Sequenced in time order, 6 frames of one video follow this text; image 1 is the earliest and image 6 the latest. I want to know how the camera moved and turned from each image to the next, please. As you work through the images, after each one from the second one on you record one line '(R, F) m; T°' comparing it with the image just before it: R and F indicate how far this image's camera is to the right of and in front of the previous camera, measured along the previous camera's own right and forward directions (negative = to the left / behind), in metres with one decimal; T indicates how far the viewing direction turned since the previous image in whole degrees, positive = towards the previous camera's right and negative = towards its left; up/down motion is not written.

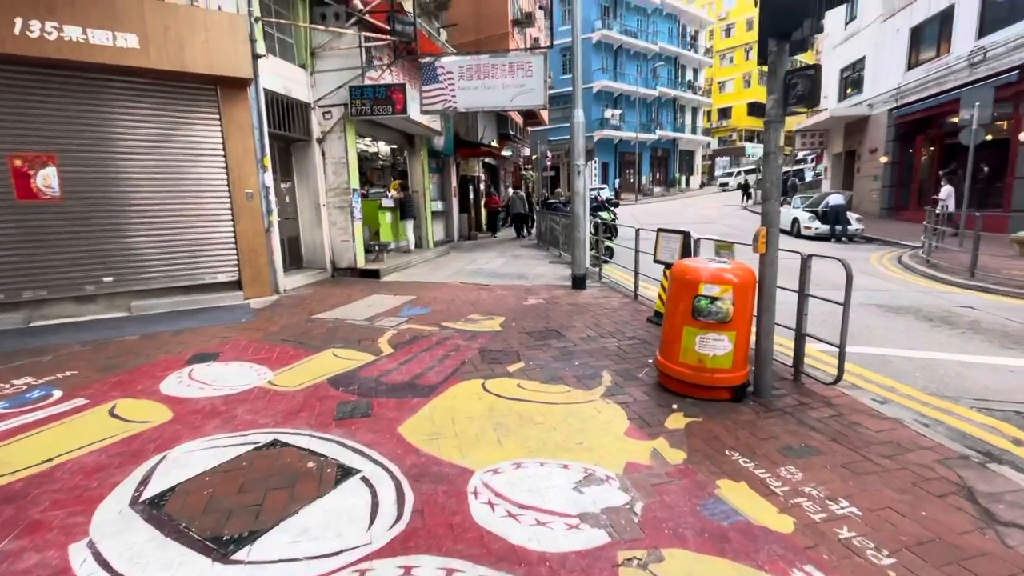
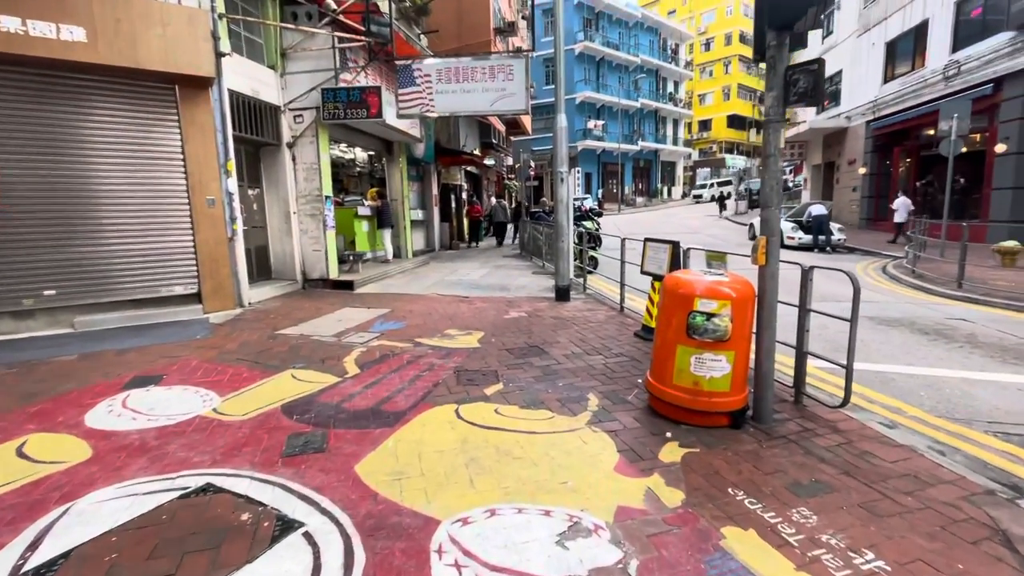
(+0.1, +0.4) m; +2°
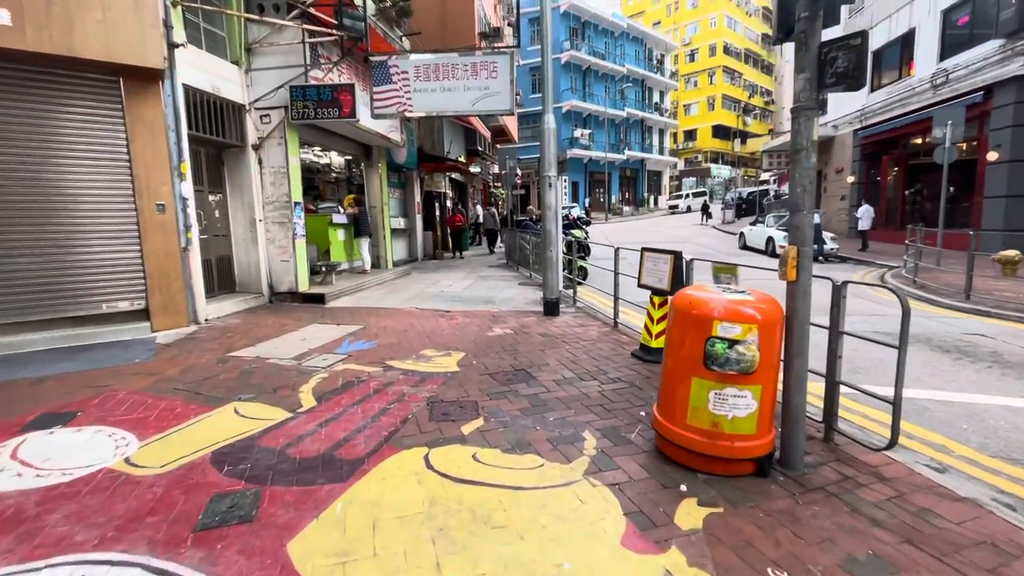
(0.0, +0.7) m; +2°
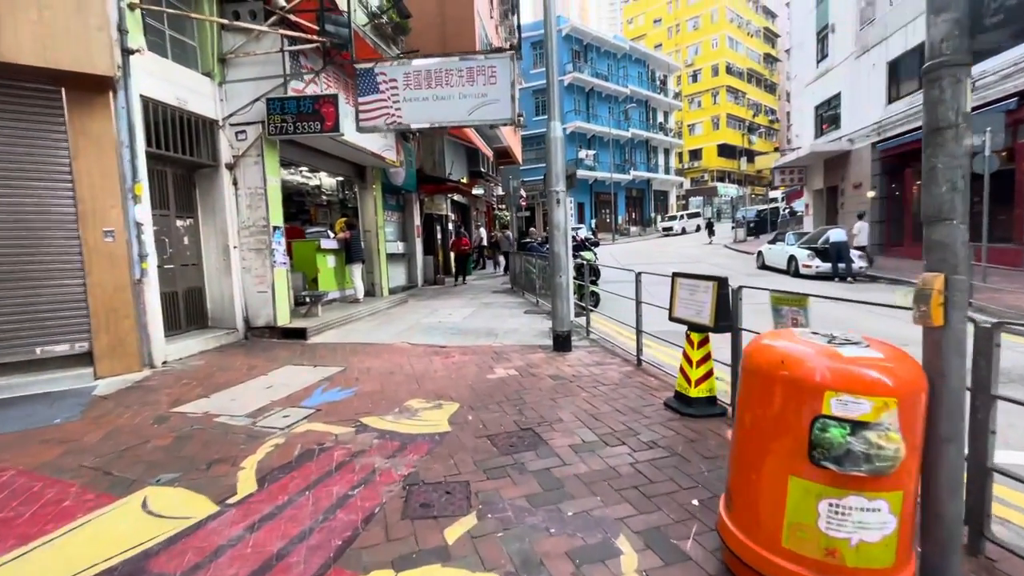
(0.0, +1.1) m; -1°
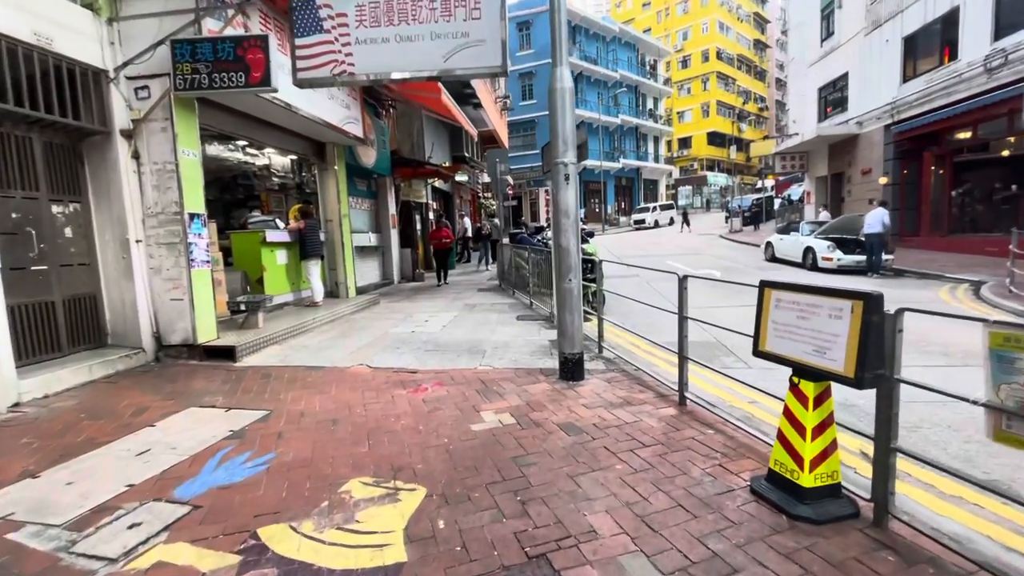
(-0.1, +1.8) m; +2°
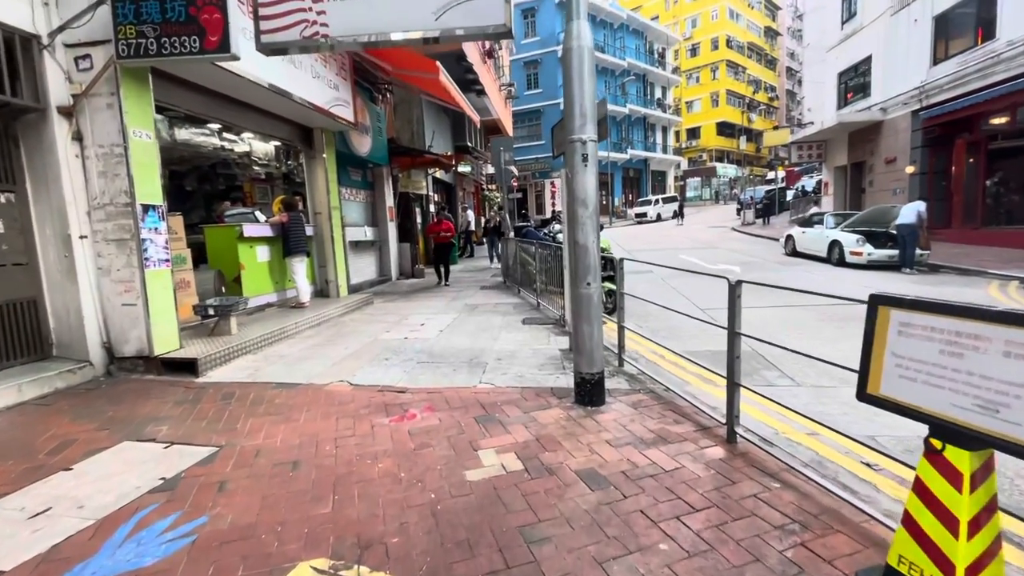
(0.0, +0.9) m; -1°
